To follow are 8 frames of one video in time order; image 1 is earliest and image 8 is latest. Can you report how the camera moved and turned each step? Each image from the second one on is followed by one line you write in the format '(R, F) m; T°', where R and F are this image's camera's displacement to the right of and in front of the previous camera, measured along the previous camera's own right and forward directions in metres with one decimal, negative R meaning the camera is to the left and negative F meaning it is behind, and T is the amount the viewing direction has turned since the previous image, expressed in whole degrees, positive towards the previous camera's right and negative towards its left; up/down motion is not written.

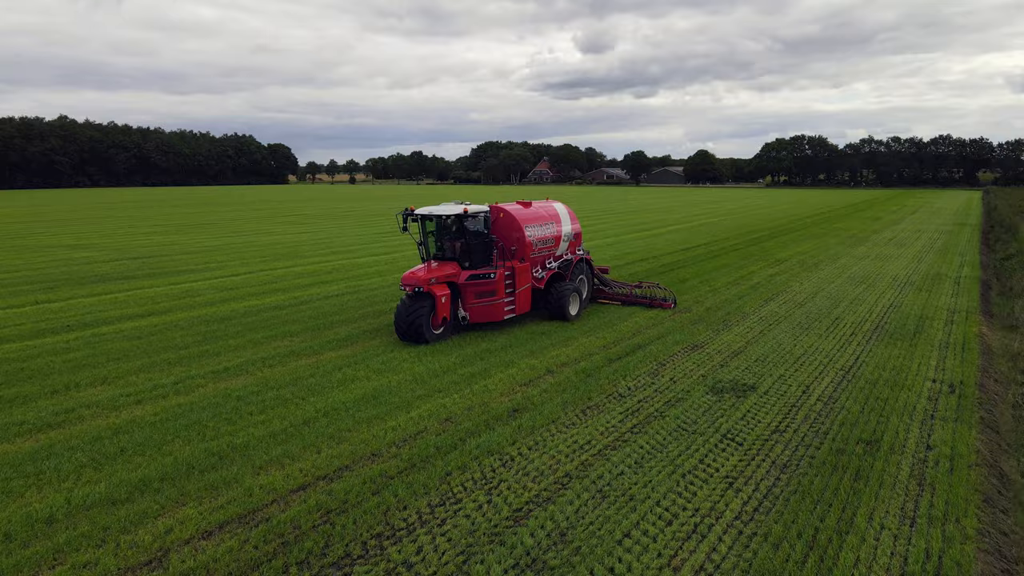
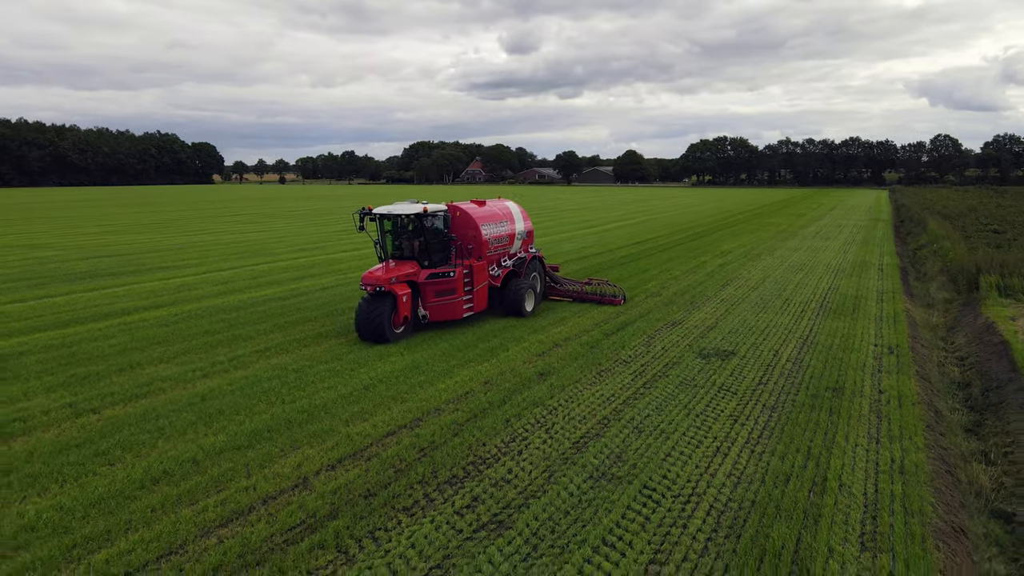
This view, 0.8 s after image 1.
(-1.0, -1.1) m; +6°
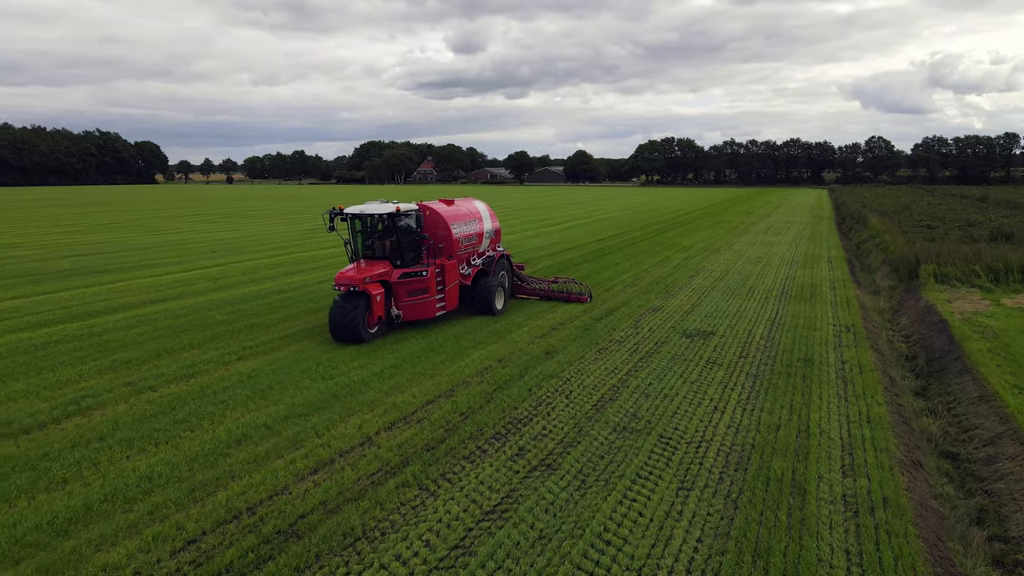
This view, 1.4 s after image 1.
(-0.7, -0.9) m; +4°
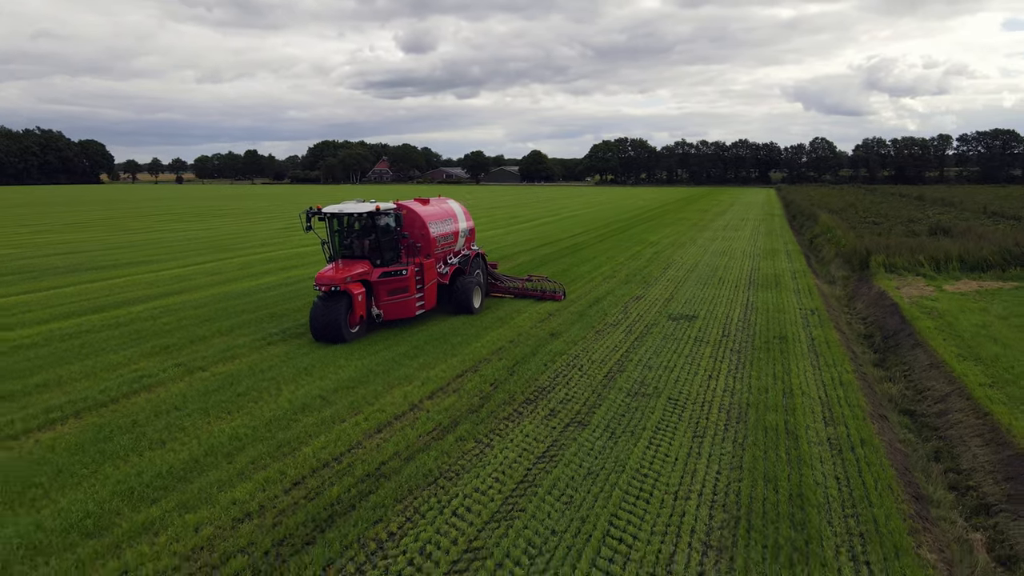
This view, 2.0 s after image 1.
(-0.7, -0.9) m; +4°
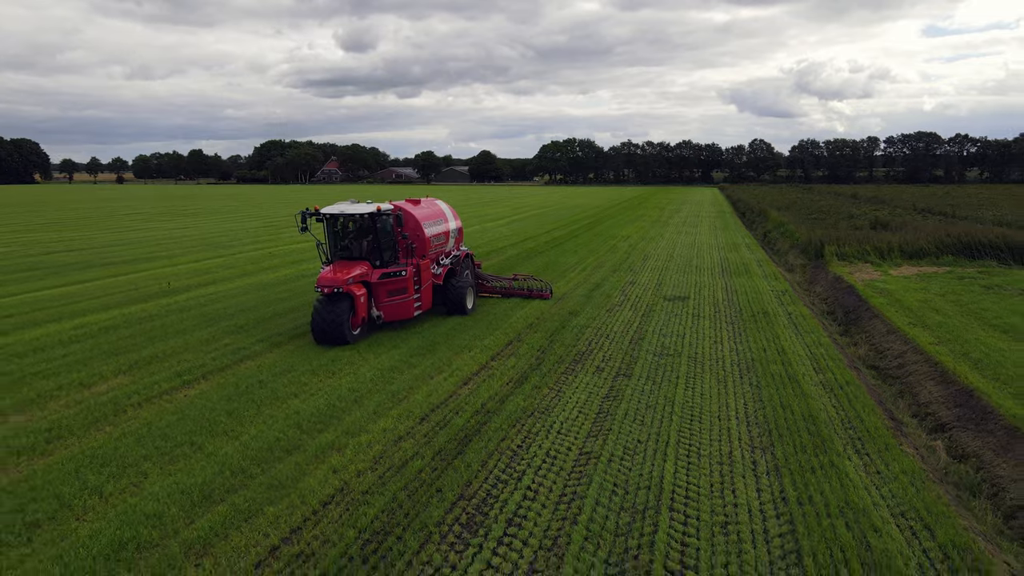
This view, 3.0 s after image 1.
(-1.2, -1.4) m; +4°
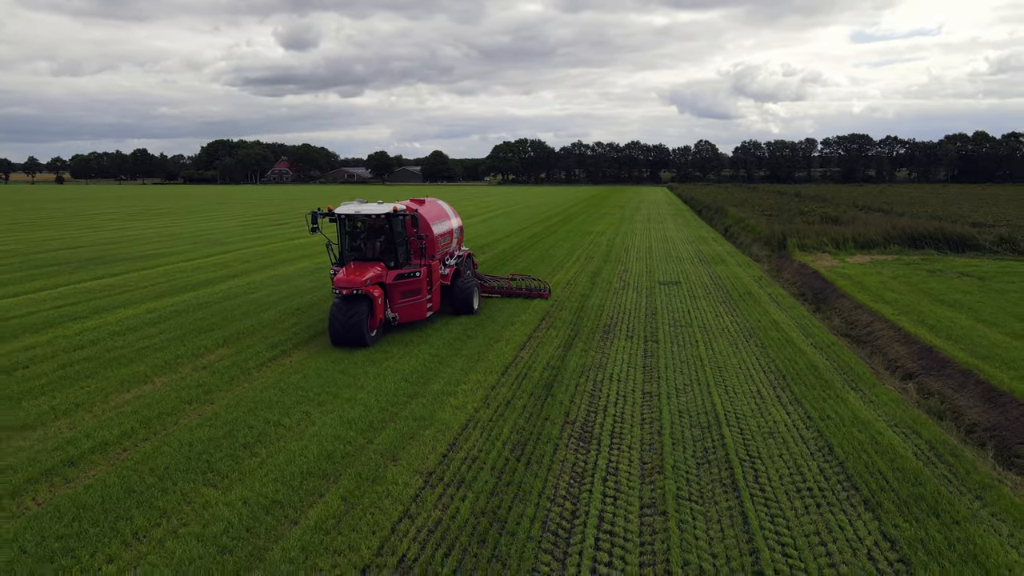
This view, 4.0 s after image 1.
(-1.3, -1.4) m; +4°
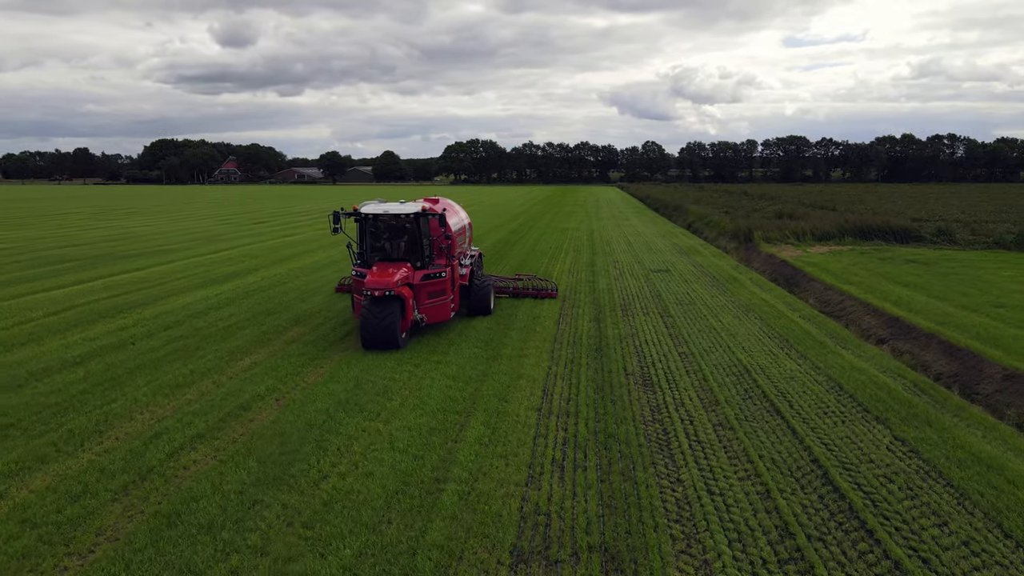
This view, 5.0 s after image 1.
(-1.3, -1.3) m; +4°
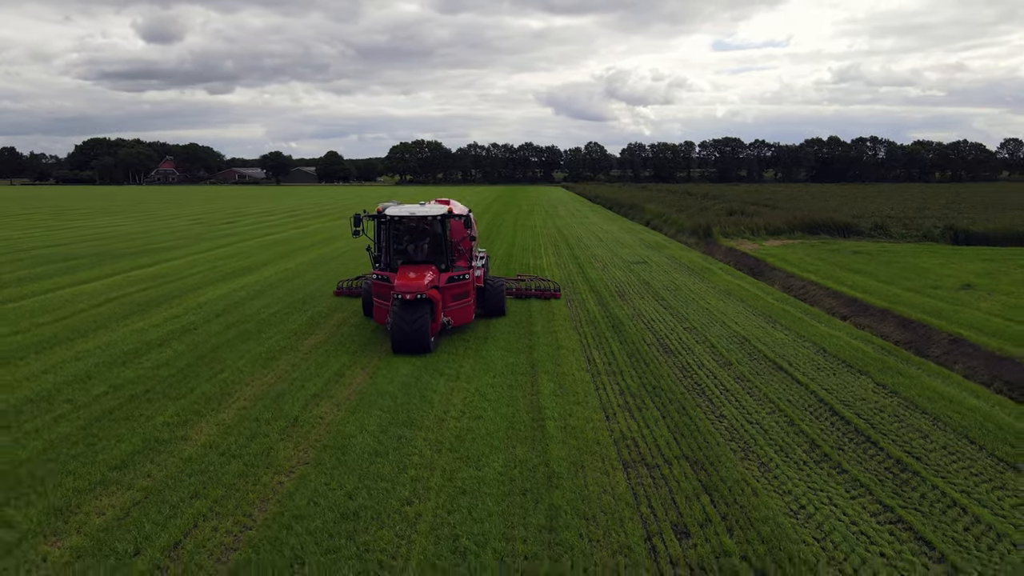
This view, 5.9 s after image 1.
(-1.2, -1.2) m; +5°
